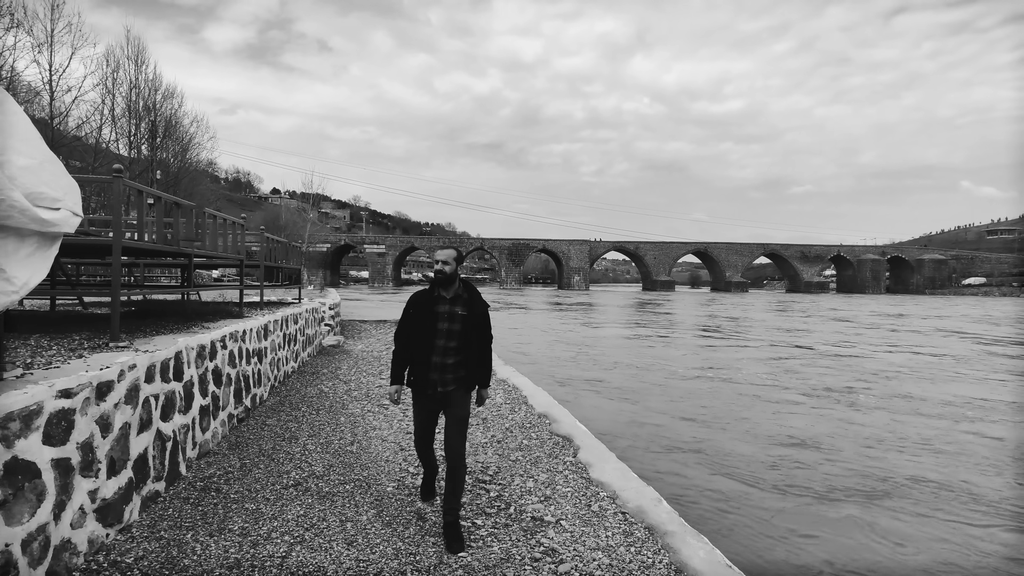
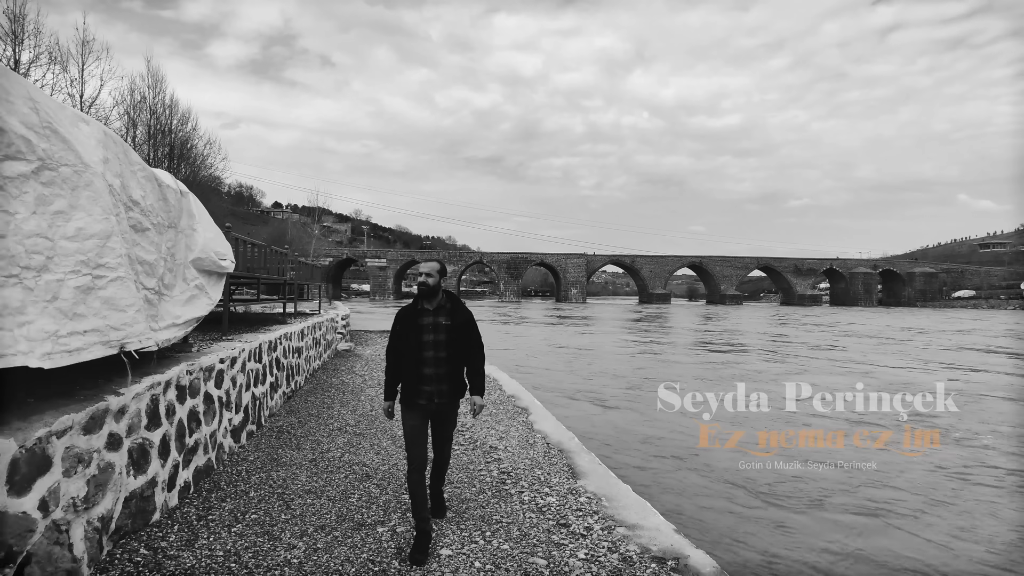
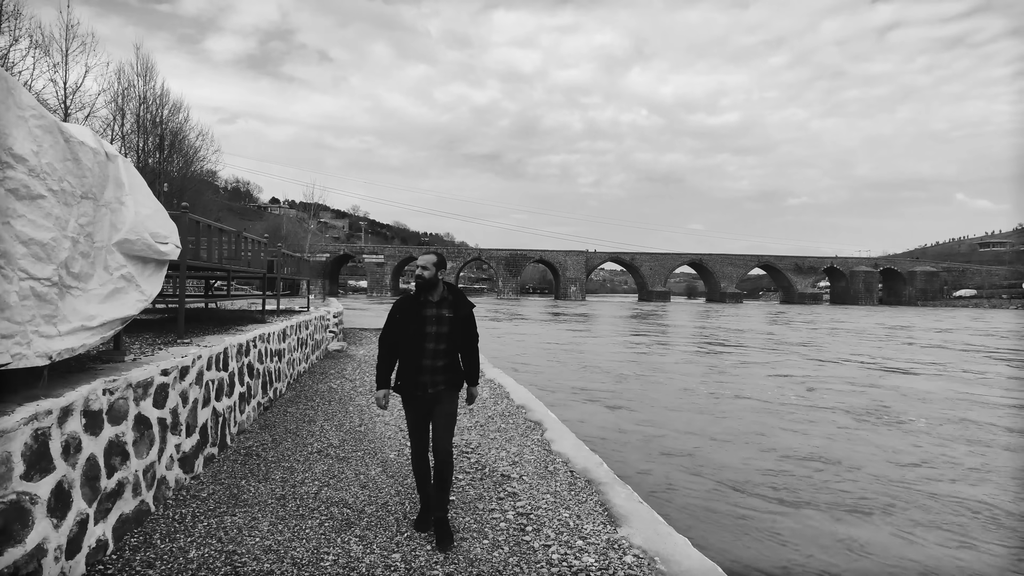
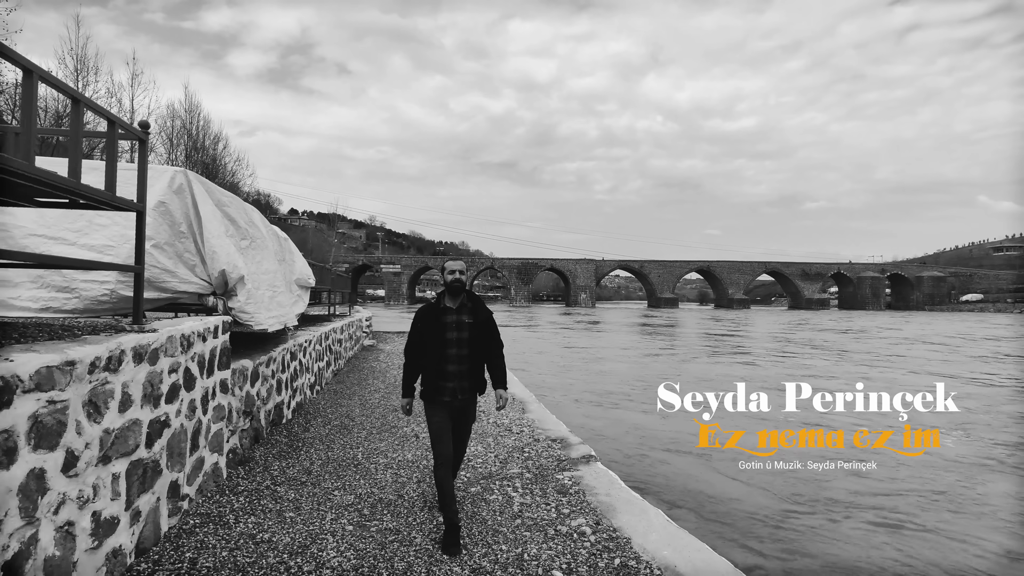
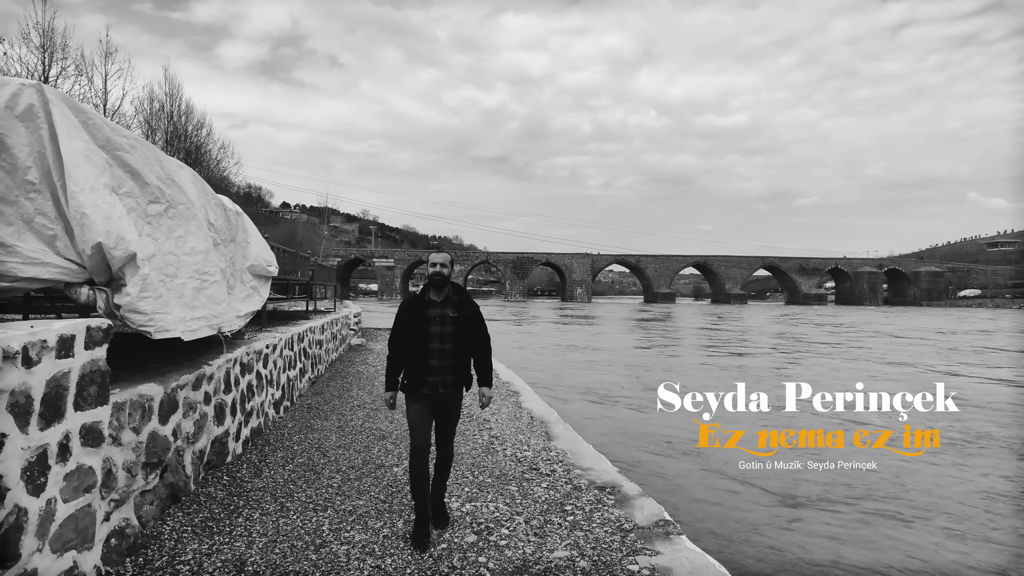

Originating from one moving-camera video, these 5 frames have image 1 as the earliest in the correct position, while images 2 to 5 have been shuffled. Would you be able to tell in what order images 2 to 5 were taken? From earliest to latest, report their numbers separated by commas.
3, 2, 5, 4
